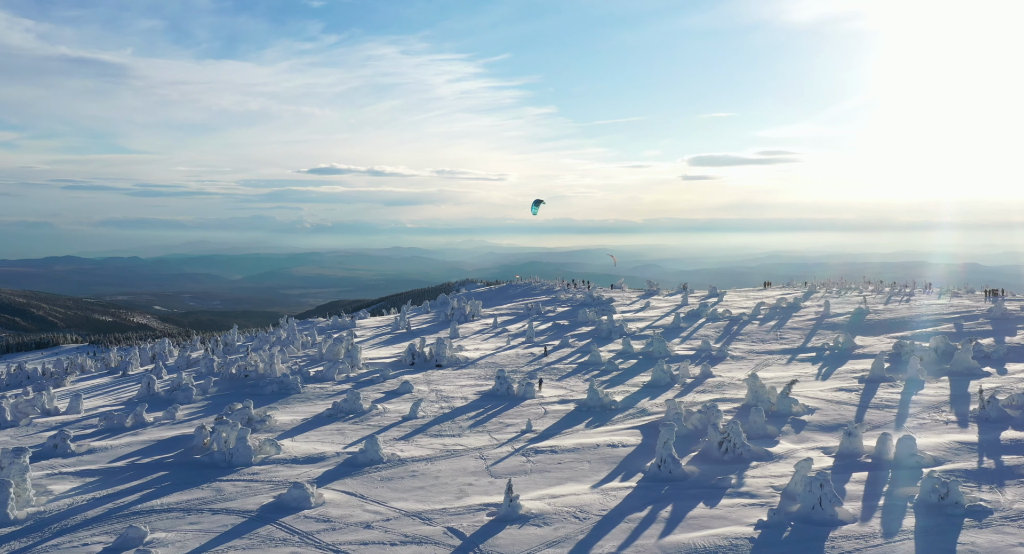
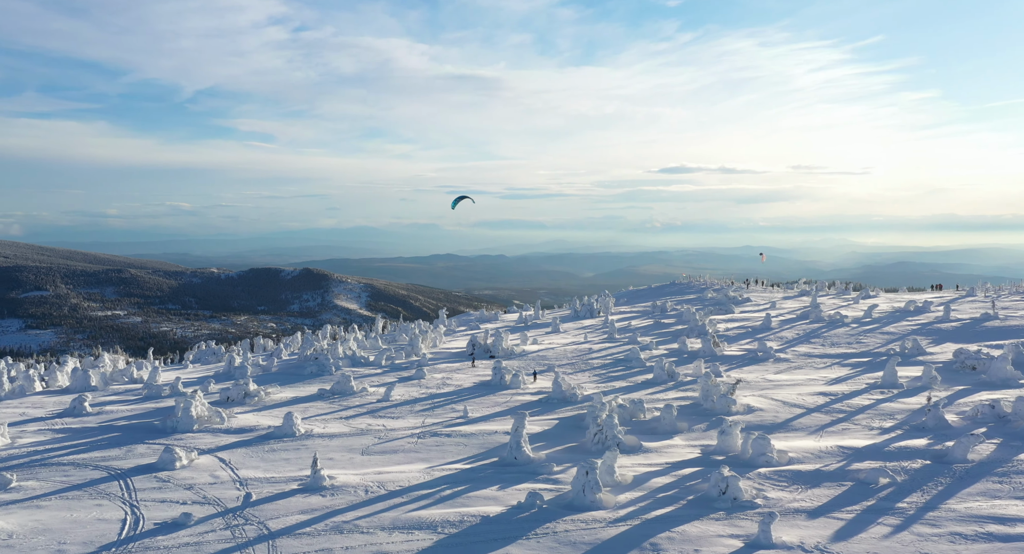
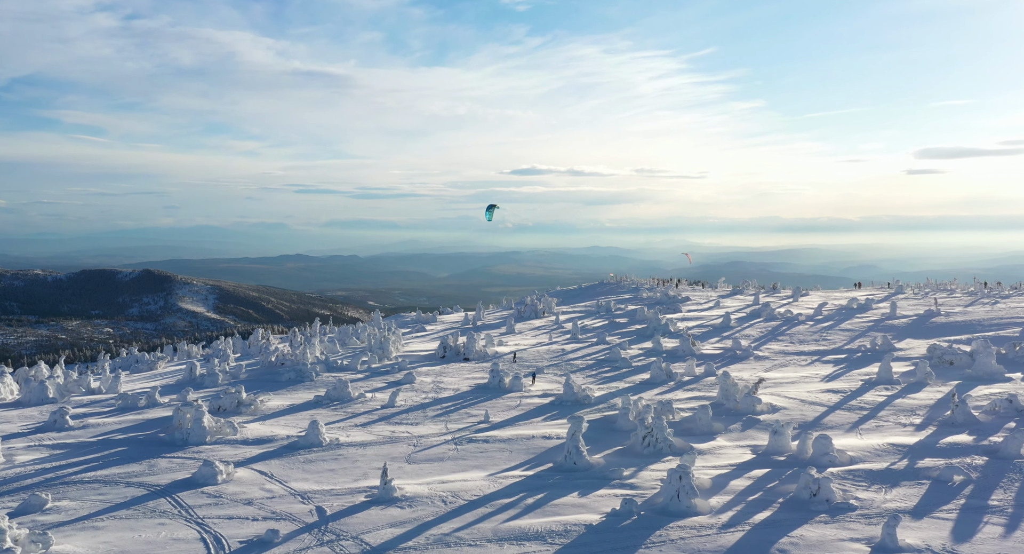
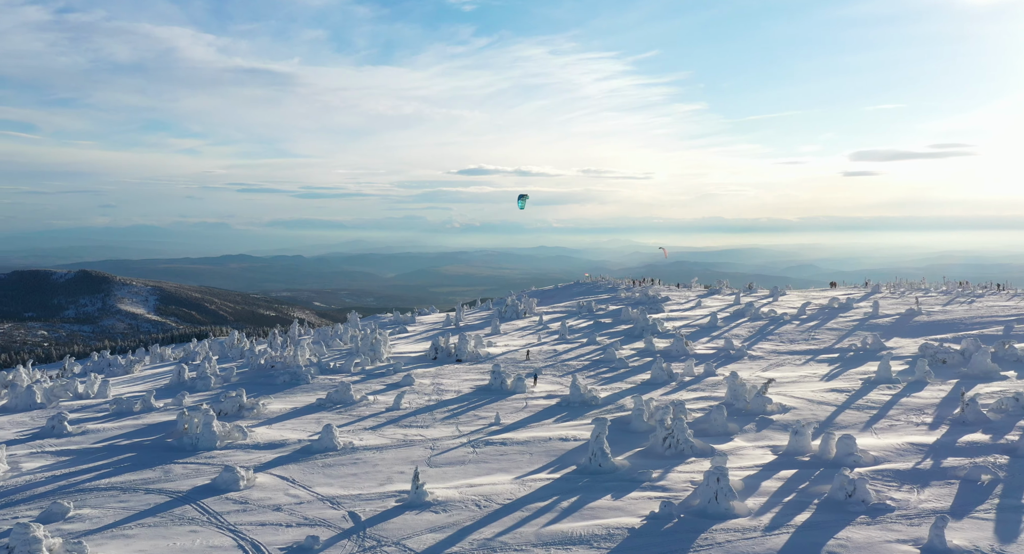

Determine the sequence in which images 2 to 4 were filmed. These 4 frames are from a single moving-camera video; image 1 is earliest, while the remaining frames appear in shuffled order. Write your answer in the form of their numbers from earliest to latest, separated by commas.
4, 3, 2
